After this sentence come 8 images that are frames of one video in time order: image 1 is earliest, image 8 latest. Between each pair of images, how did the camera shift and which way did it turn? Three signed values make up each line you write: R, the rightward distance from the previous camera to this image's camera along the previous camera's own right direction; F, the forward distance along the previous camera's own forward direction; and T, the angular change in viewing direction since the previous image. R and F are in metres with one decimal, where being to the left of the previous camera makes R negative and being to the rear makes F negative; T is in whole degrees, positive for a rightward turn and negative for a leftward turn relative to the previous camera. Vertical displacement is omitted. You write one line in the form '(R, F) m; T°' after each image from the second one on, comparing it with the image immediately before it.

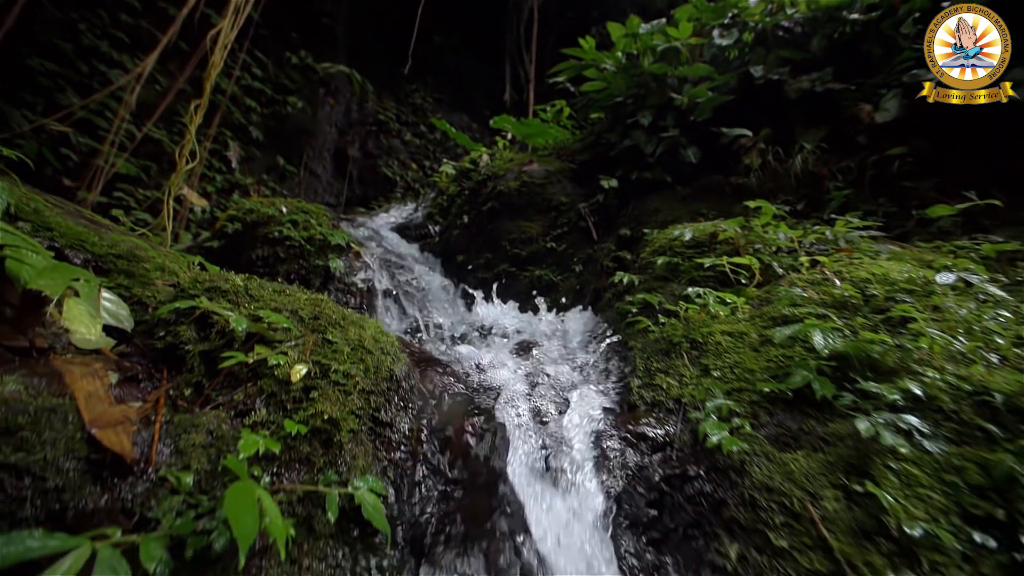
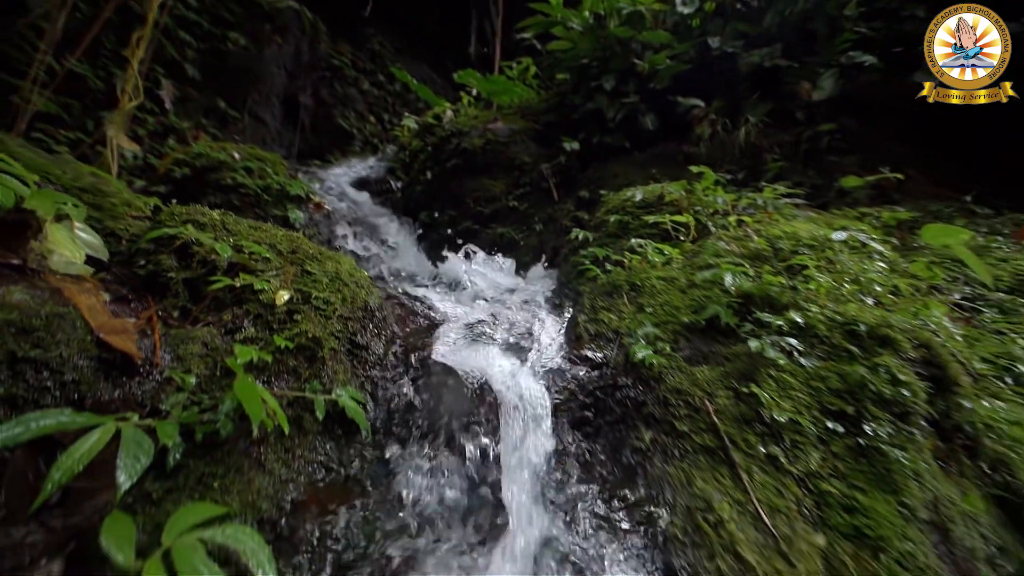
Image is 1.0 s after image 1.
(0.0, -0.2) m; +5°
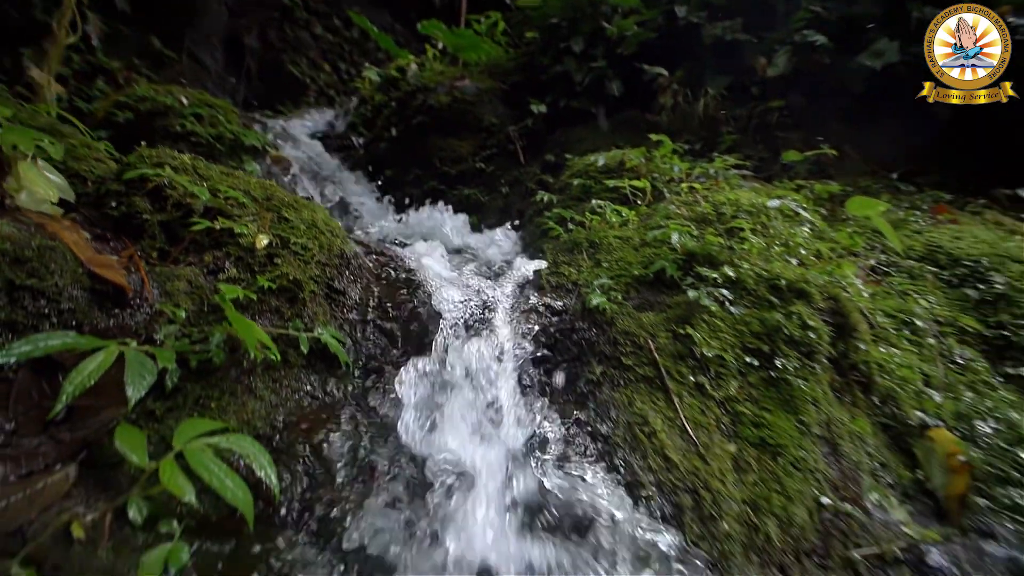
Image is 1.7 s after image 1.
(0.0, -0.2) m; +5°
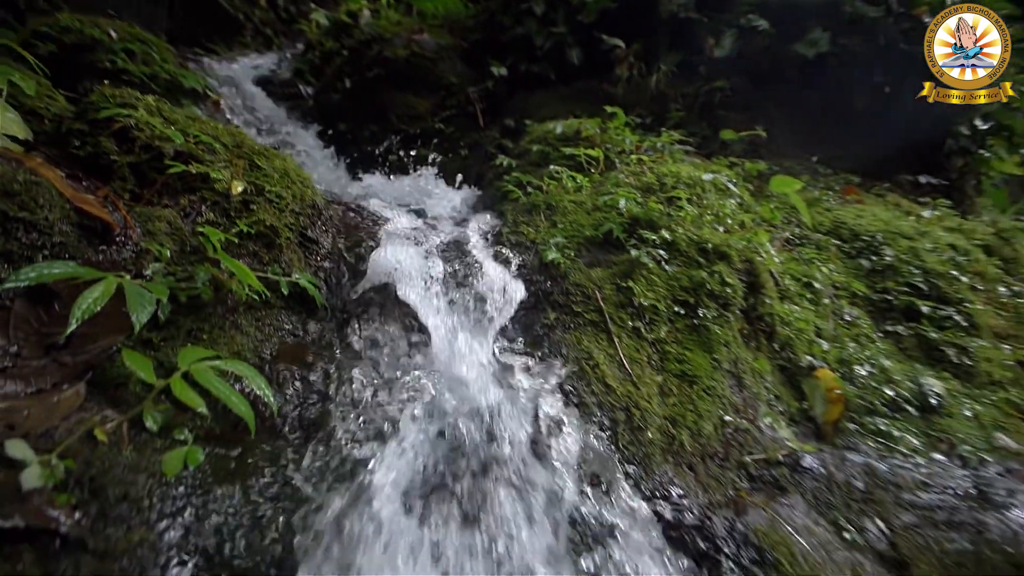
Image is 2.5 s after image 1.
(-0.1, -0.2) m; +7°
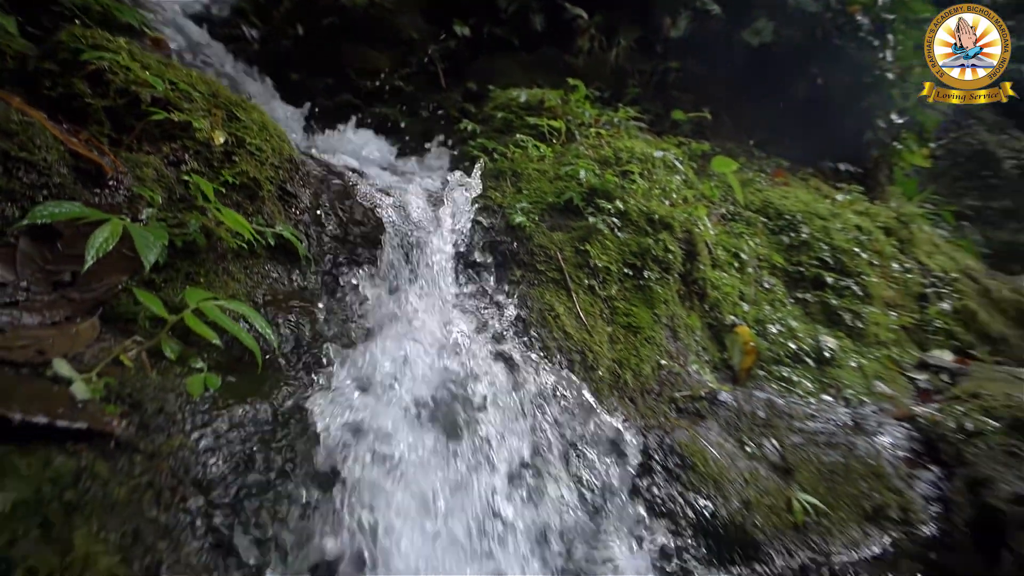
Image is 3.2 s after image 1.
(-0.1, -0.2) m; +7°
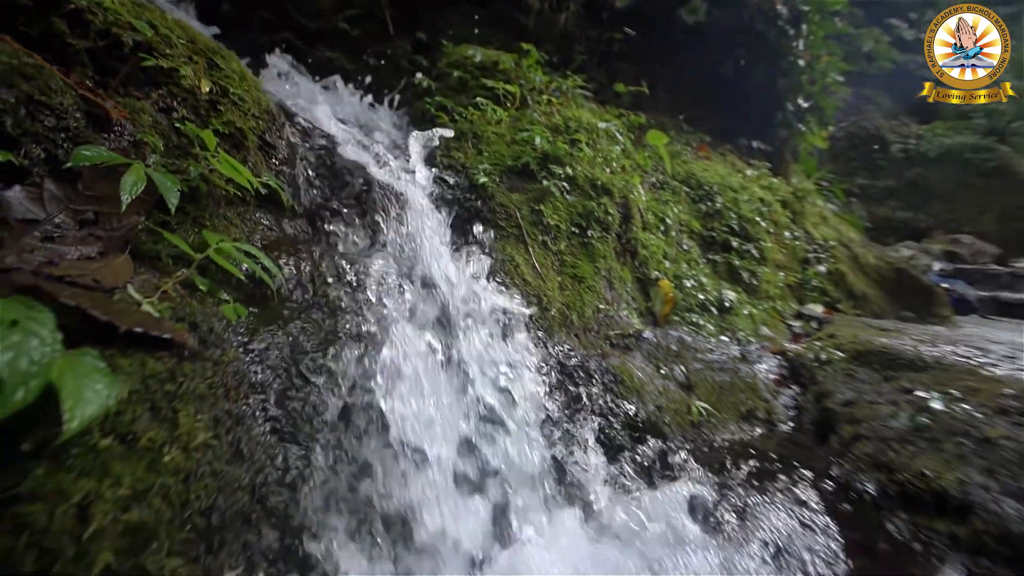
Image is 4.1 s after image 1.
(-0.2, -0.3) m; +9°
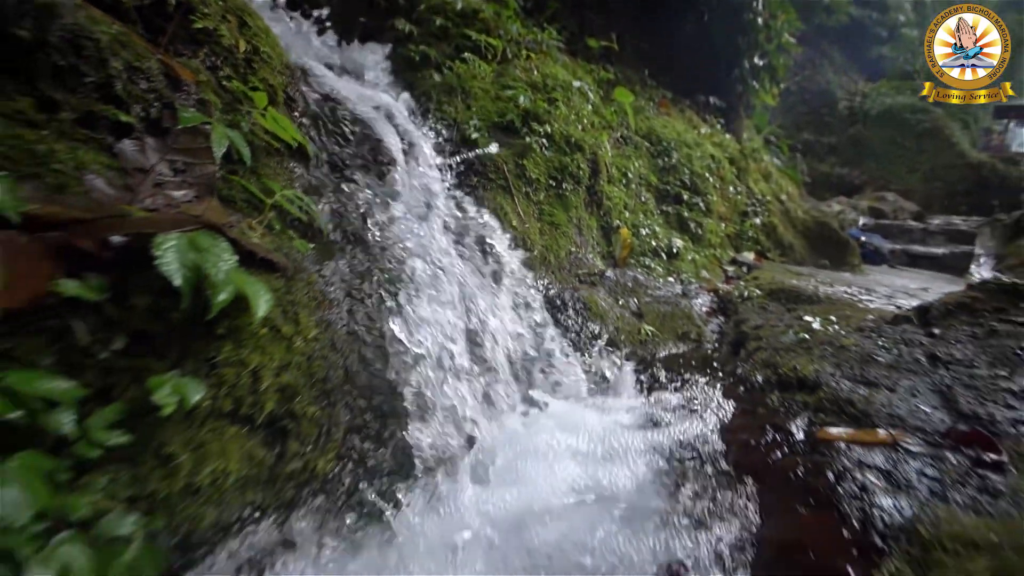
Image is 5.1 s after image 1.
(-0.2, -0.5) m; +6°
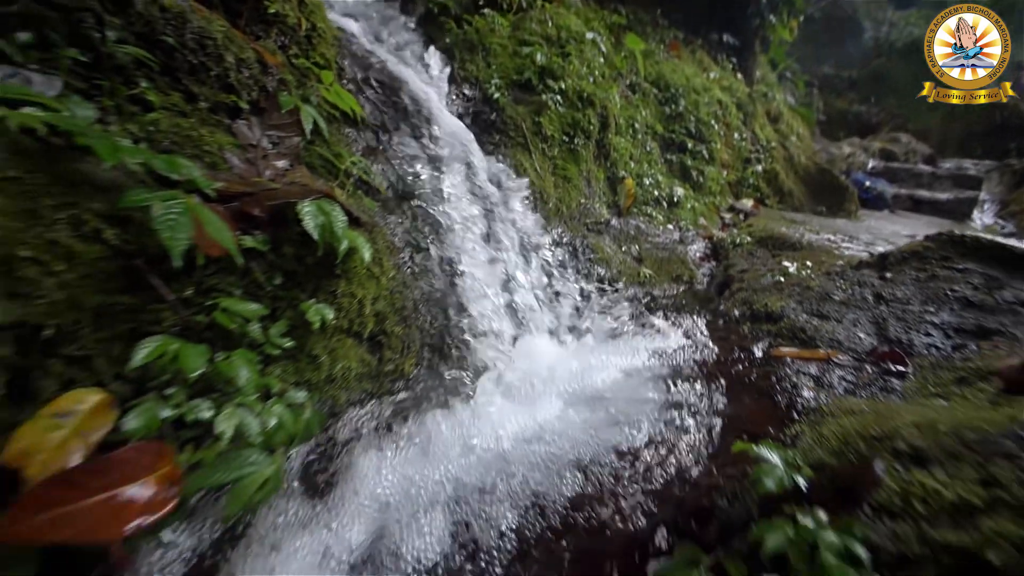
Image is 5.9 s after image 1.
(-0.2, -0.5) m; 0°
